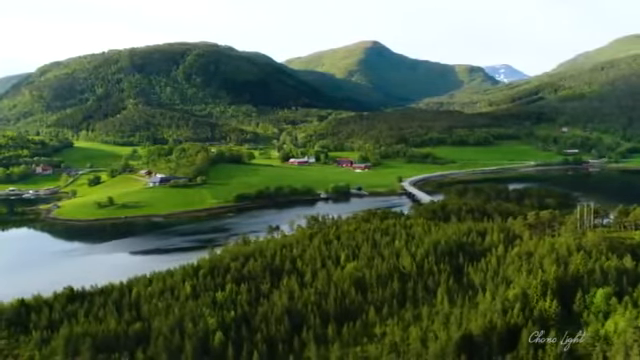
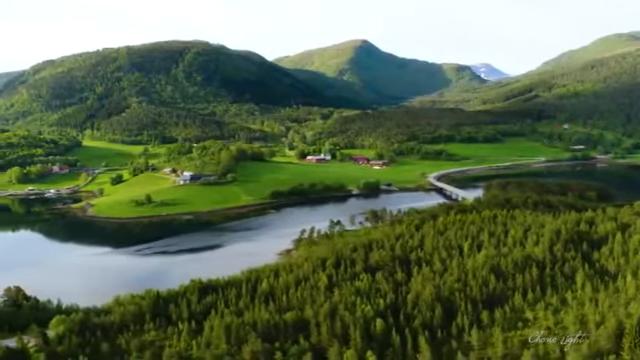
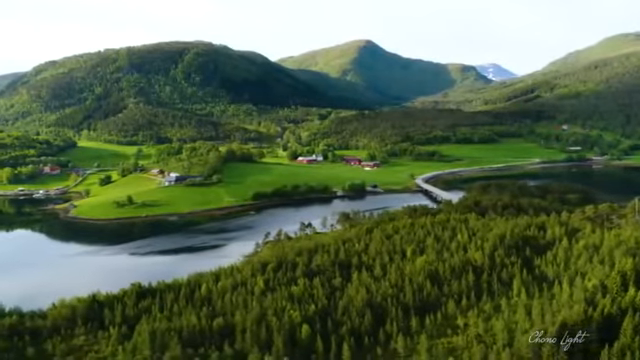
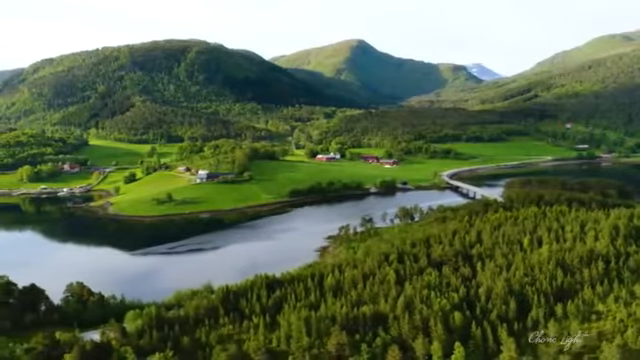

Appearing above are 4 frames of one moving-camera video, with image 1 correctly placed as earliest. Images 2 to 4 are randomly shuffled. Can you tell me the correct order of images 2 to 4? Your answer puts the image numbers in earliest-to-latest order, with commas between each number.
3, 2, 4
